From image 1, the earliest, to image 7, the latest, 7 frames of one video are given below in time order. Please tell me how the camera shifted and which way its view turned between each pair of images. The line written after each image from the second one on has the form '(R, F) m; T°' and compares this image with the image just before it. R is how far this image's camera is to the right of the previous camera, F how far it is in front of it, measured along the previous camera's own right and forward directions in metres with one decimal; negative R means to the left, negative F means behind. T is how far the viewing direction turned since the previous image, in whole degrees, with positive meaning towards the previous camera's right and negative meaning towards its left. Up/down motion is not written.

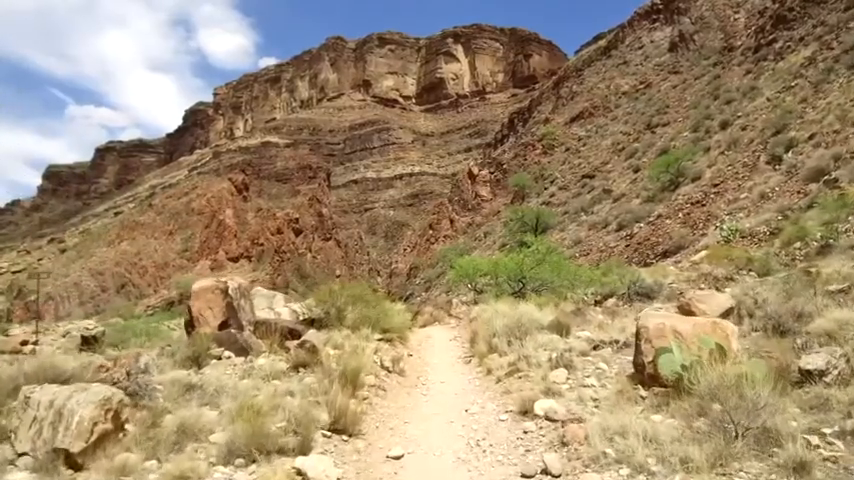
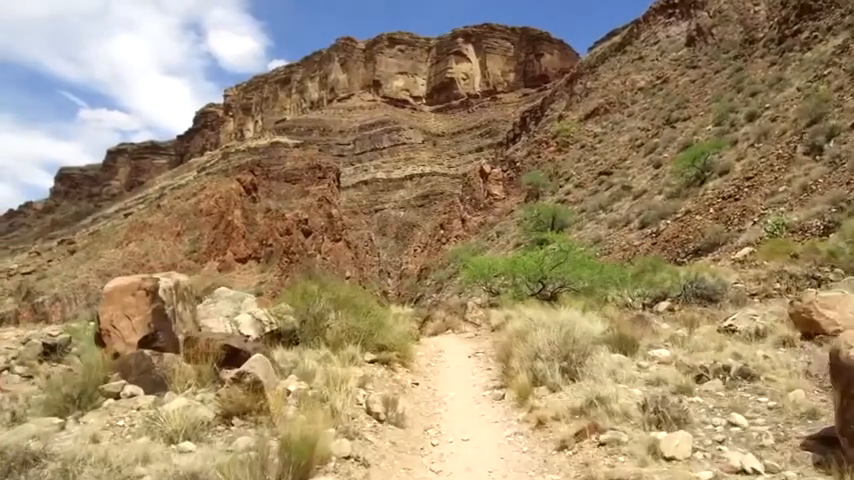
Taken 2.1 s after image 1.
(0.0, +1.3) m; -1°
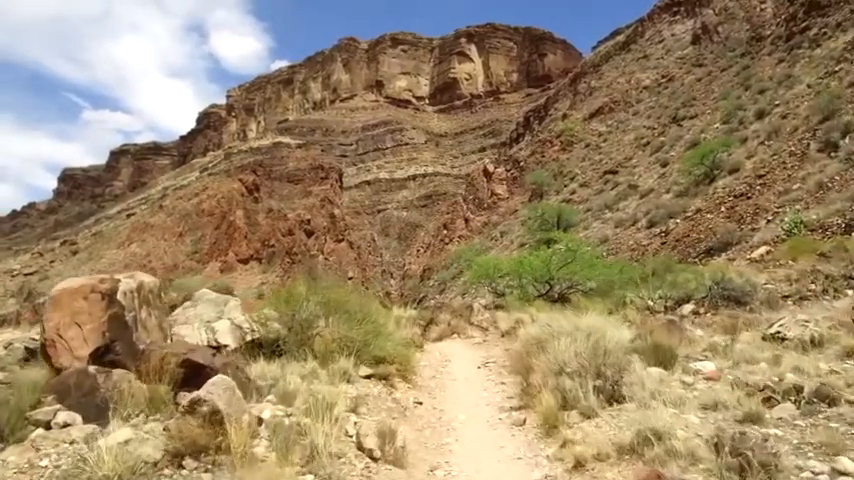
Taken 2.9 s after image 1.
(0.0, +0.5) m; 0°
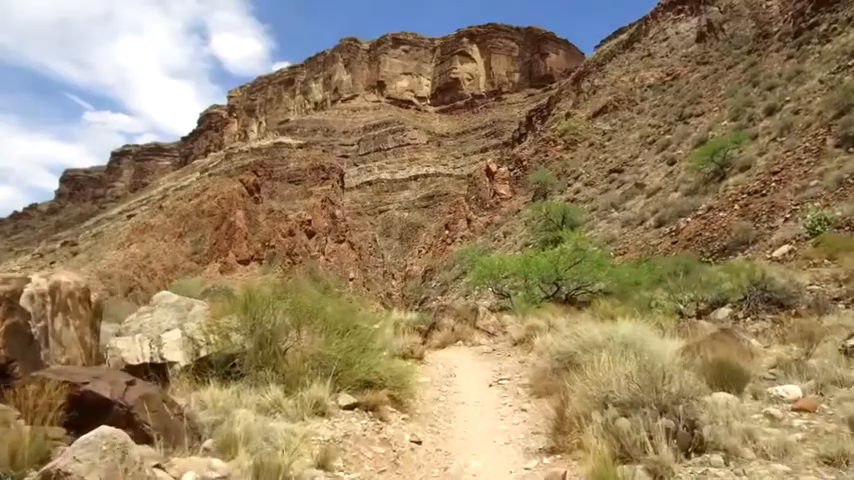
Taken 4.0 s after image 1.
(0.0, +0.6) m; 0°
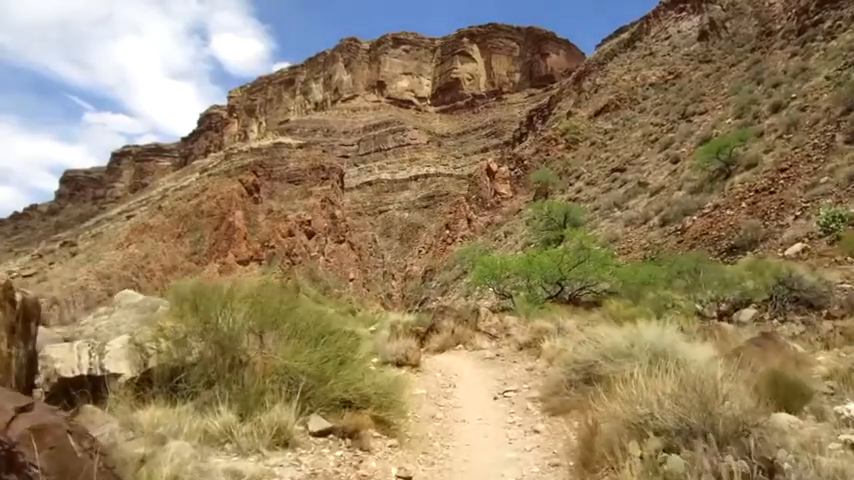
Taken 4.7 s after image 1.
(0.0, +0.4) m; 0°
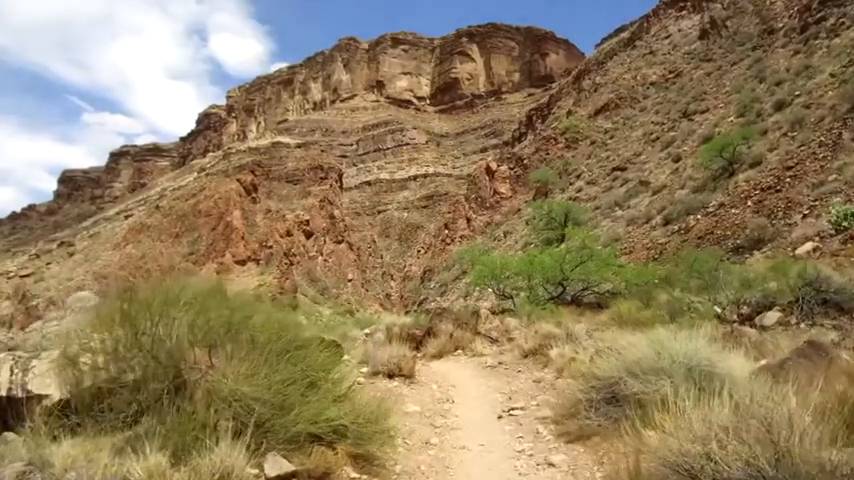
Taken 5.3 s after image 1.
(0.0, +0.4) m; 0°
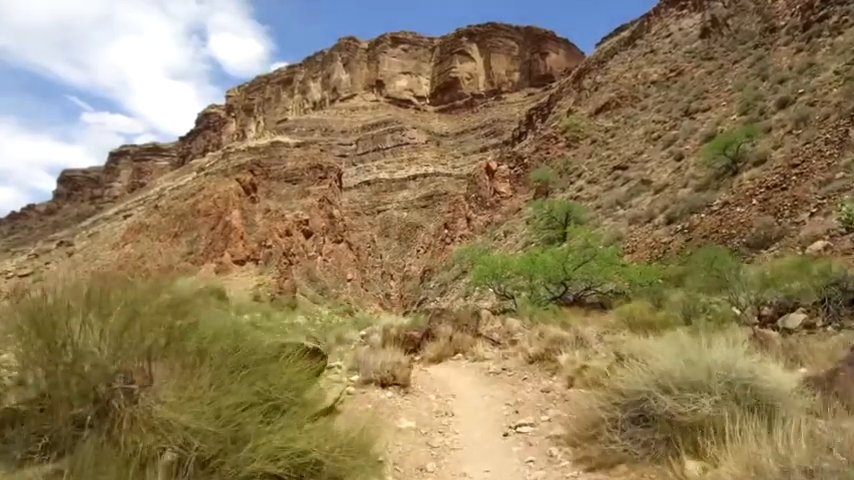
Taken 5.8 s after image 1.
(0.0, +0.3) m; 0°
